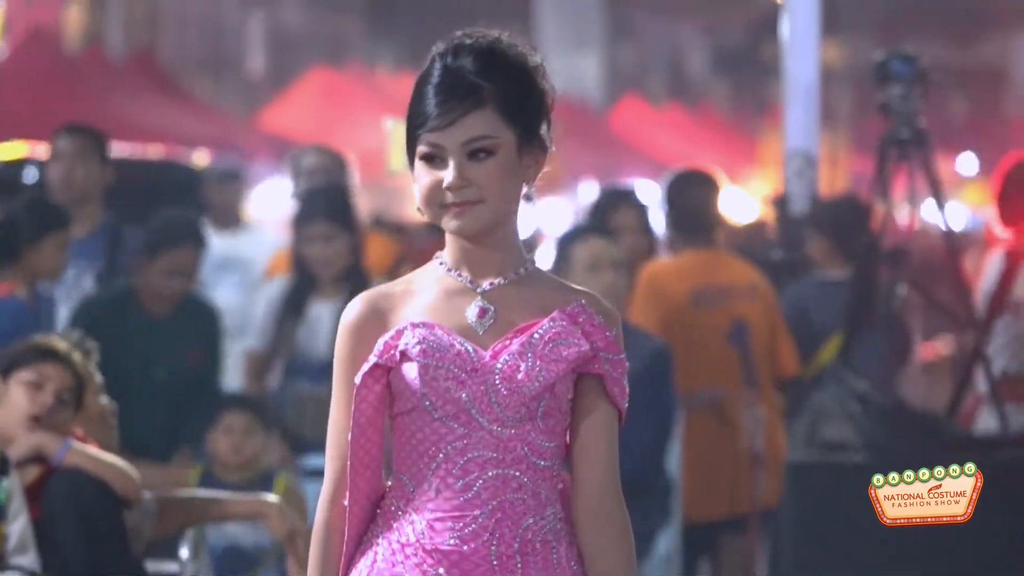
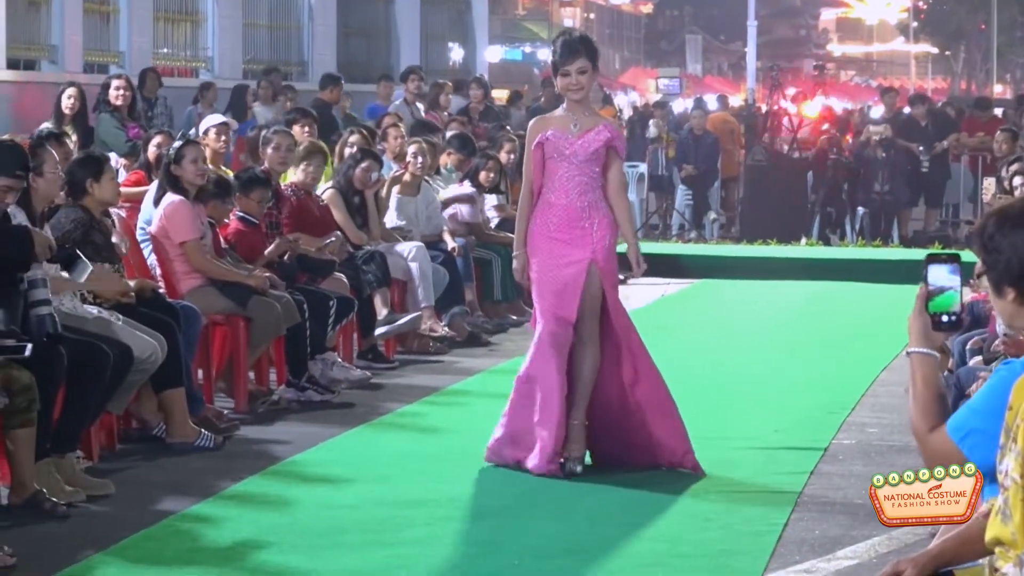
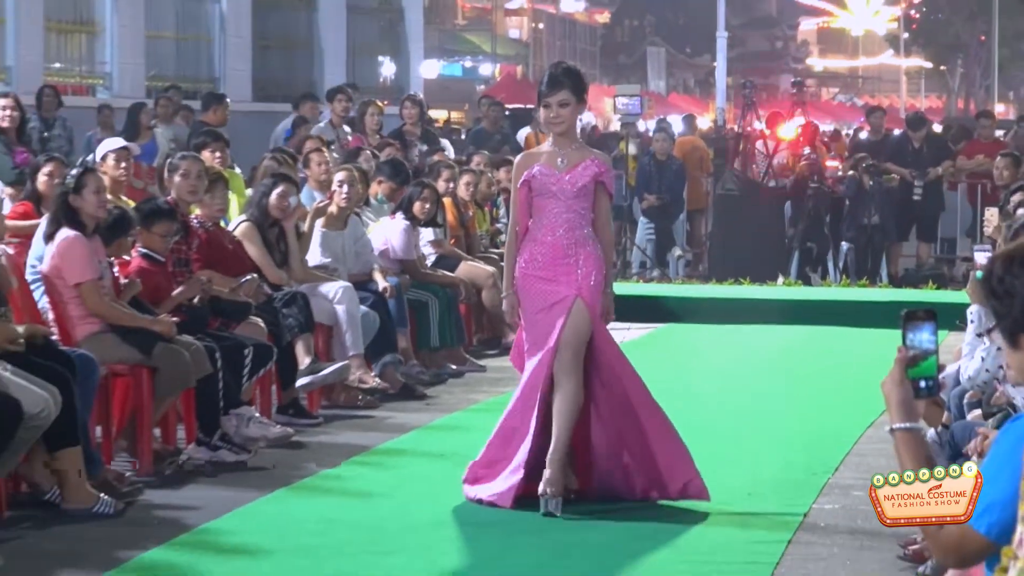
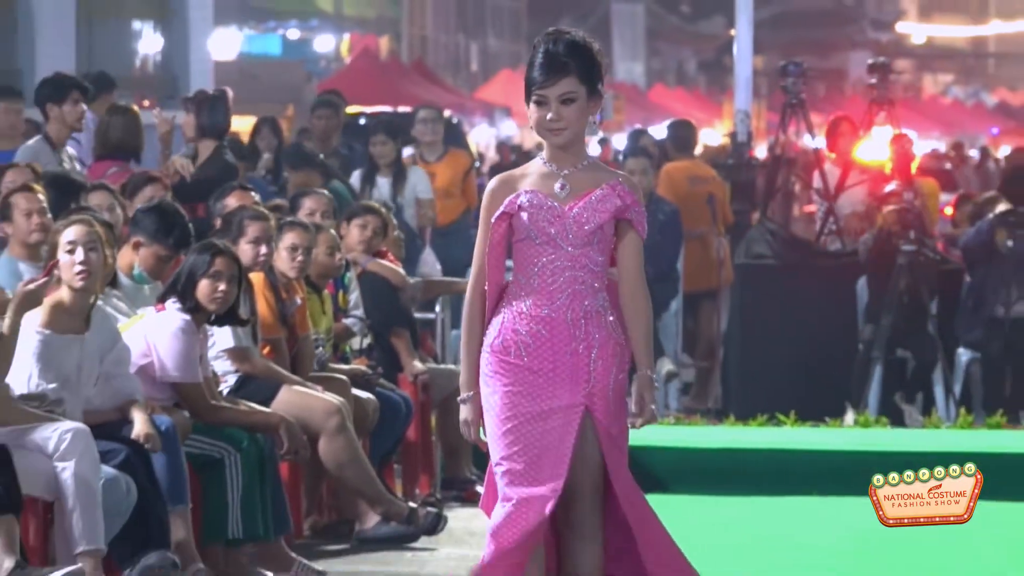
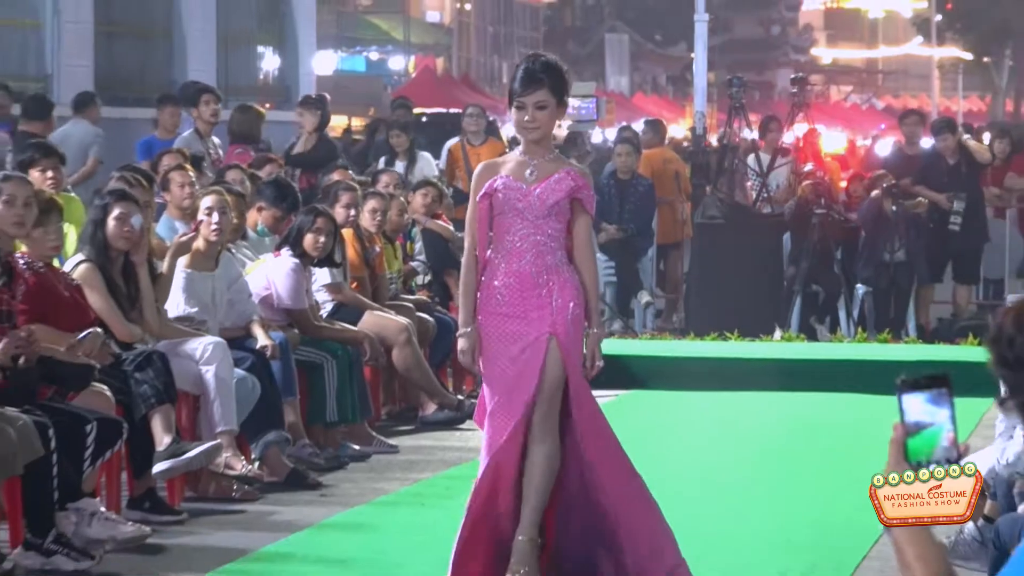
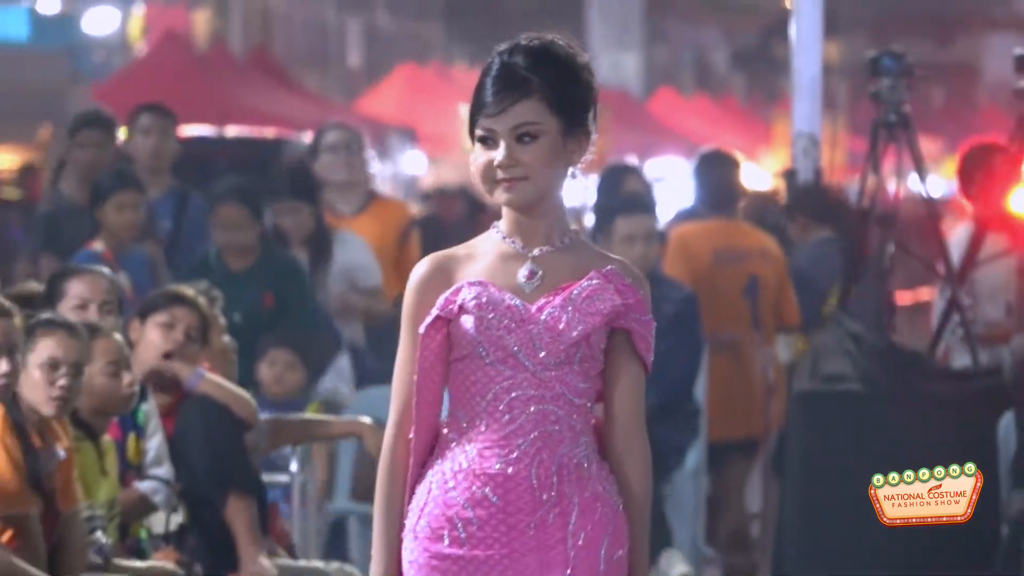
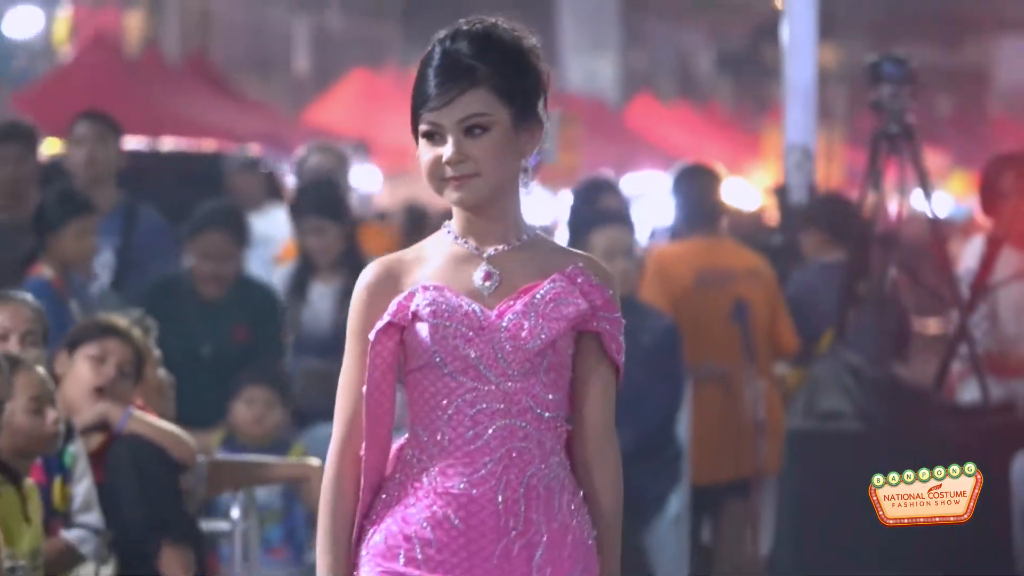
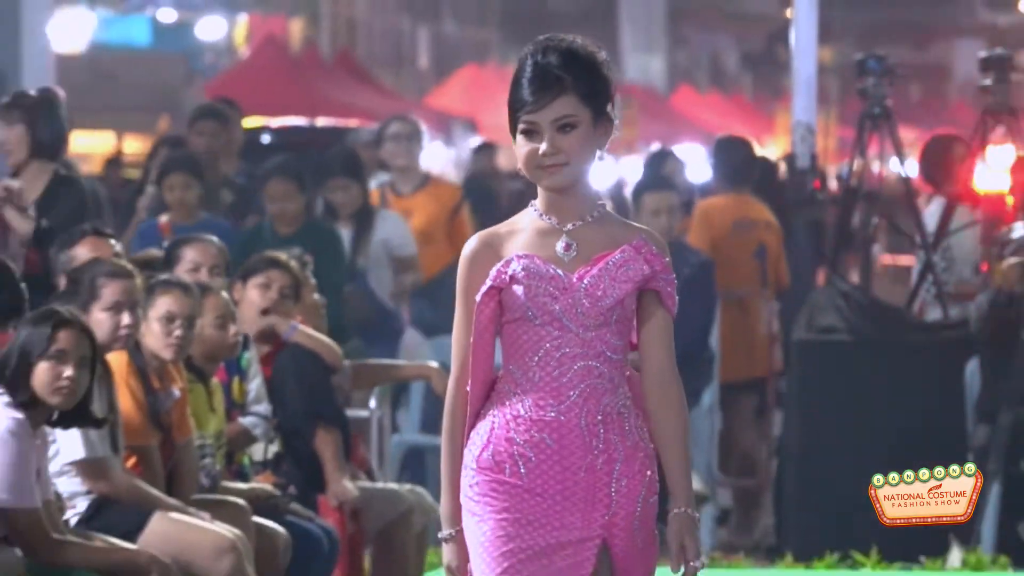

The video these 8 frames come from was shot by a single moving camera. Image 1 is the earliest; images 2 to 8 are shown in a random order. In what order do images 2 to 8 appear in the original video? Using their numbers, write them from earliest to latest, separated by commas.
7, 6, 8, 4, 5, 3, 2
